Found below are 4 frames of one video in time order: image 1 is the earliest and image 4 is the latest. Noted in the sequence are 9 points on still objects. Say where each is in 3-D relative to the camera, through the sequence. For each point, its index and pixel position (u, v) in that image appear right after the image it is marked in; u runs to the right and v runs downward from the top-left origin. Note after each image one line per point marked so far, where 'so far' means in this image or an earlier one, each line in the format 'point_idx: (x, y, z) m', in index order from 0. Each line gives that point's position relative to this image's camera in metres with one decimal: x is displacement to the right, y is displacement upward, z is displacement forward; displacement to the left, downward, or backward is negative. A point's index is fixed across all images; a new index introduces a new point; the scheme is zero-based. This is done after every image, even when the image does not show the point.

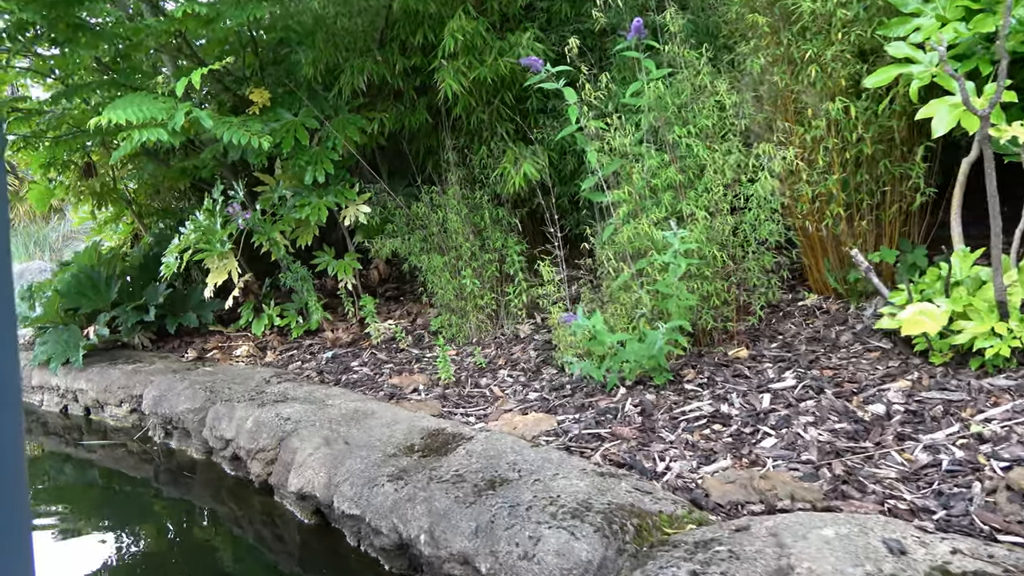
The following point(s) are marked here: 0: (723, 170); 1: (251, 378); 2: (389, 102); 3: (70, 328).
0: (+0.8, +0.5, +2.8) m
1: (-1.3, -0.4, +3.6) m
2: (-0.7, +1.0, +3.9) m
3: (-2.8, -0.2, +4.5) m
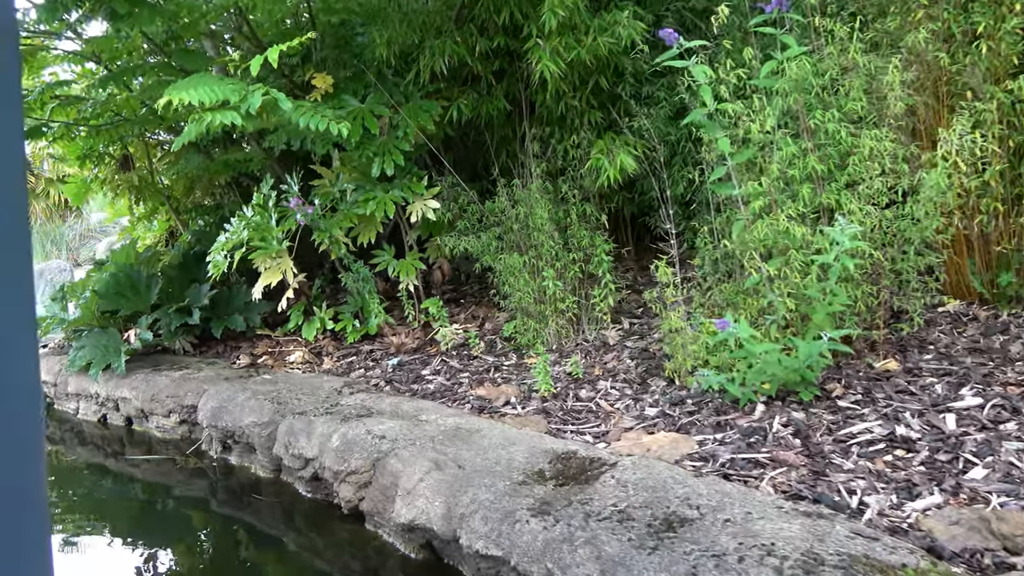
0: (+1.2, +0.4, +2.5) m
1: (-0.9, -0.5, +3.3) m
2: (-0.2, +1.0, +3.6) m
3: (-2.3, -0.2, +4.2) m
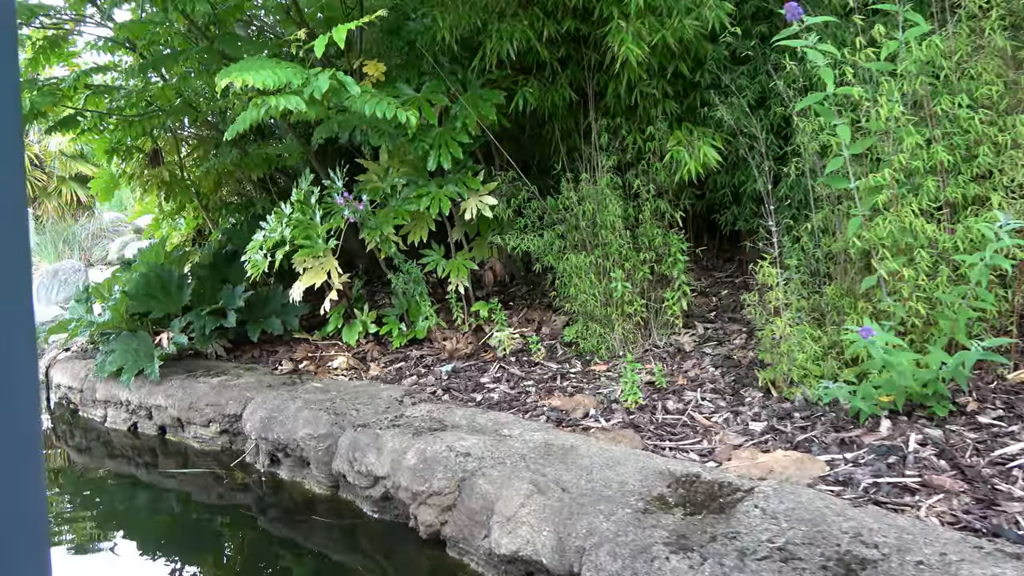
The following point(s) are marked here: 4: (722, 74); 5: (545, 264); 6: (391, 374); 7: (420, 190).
0: (+1.5, +0.4, +2.3) m
1: (-0.6, -0.5, +3.1) m
2: (+0.1, +1.0, +3.4) m
3: (-2.0, -0.3, +4.0) m
4: (+0.9, +0.9, +3.2) m
5: (+0.2, +0.1, +3.6) m
6: (-0.6, -0.4, +3.7) m
7: (-0.4, +0.5, +3.6) m
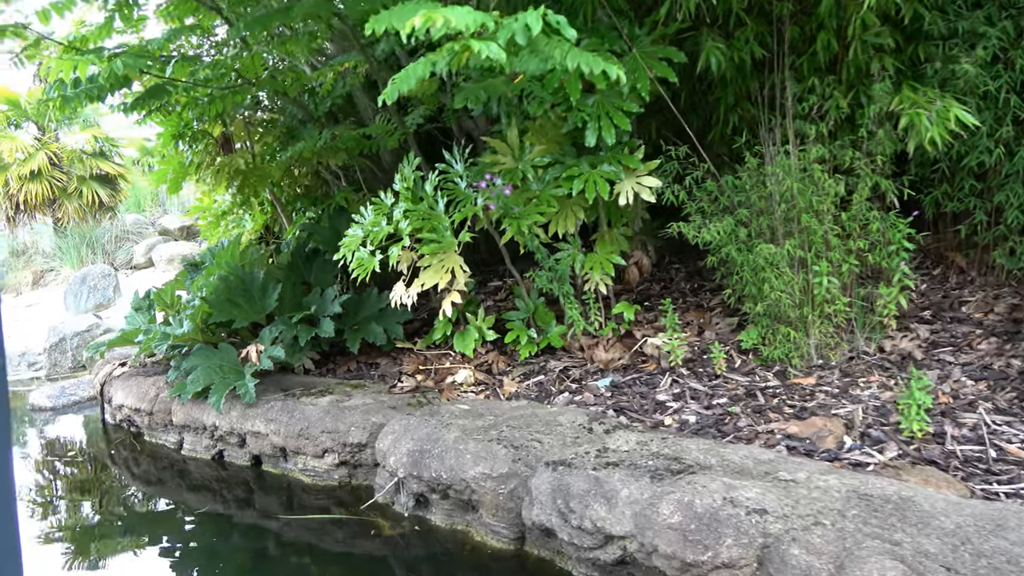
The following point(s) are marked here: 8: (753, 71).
0: (+2.2, +0.5, +1.7) m
1: (+0.1, -0.5, +2.5) m
2: (+0.8, +1.0, +2.8) m
3: (-1.3, -0.3, +3.4) m
4: (+1.6, +1.0, +2.6) m
5: (+0.9, +0.1, +3.0) m
6: (+0.1, -0.4, +3.1) m
7: (+0.2, +0.5, +3.0) m
8: (+1.0, +0.9, +2.9) m
